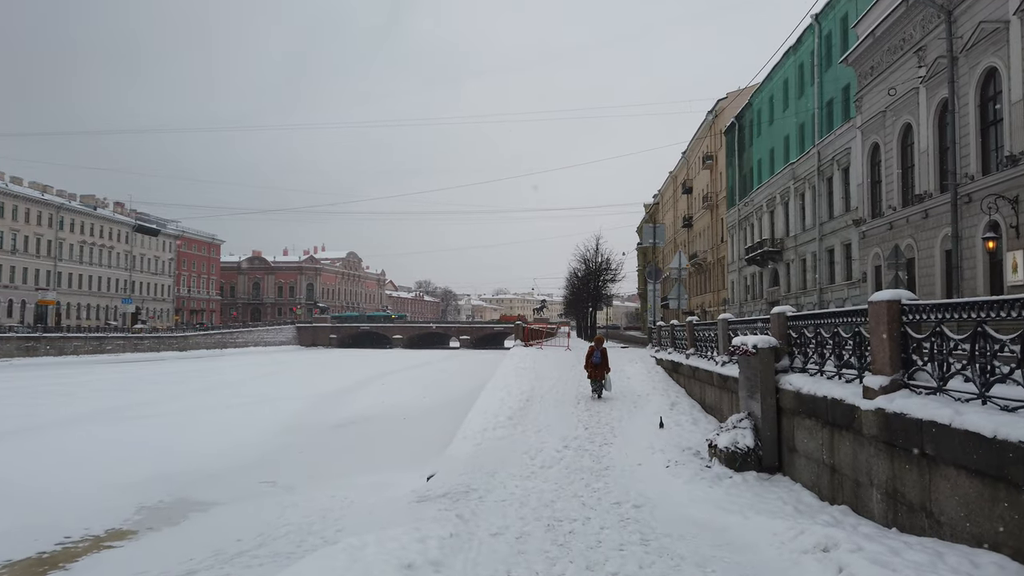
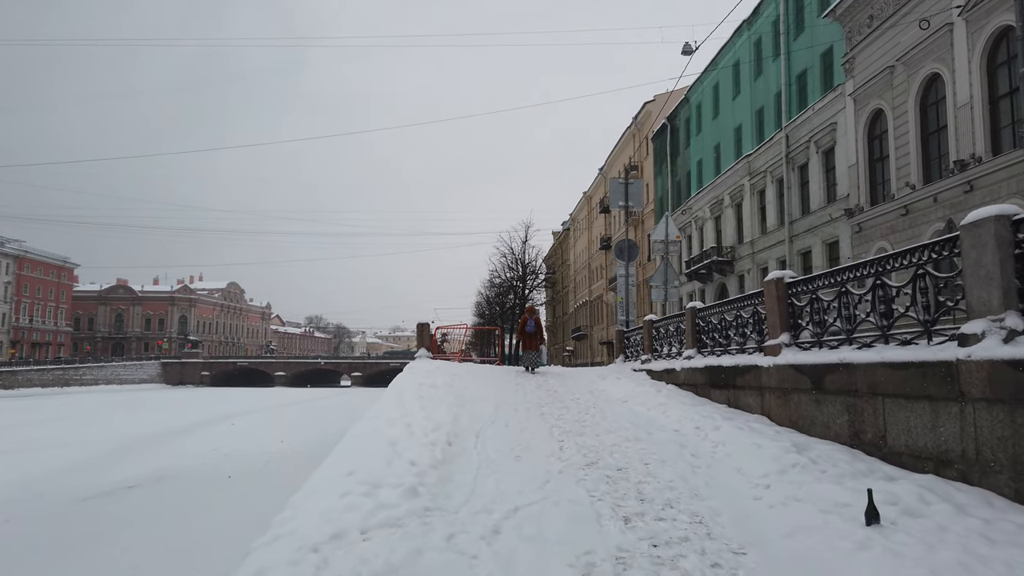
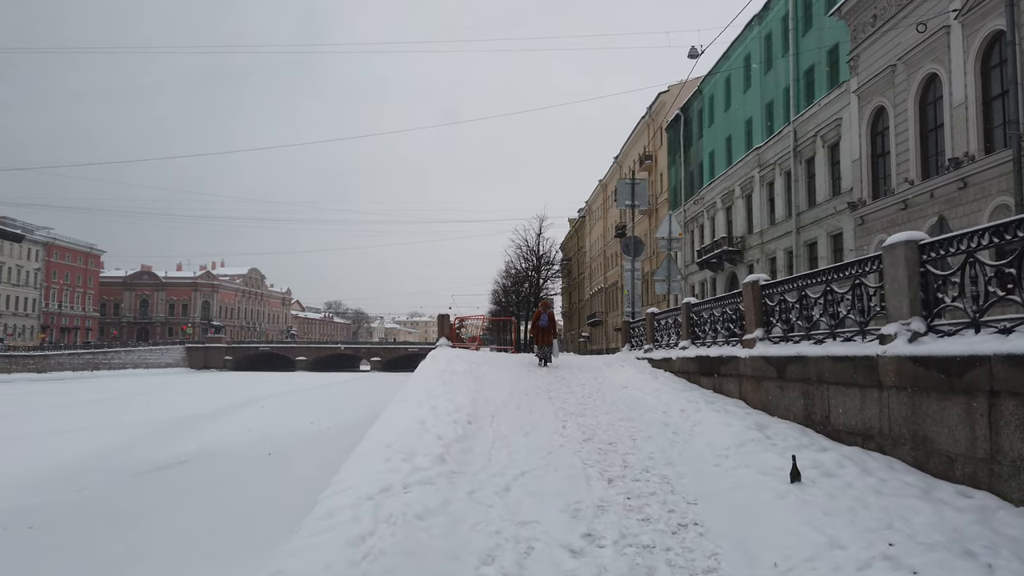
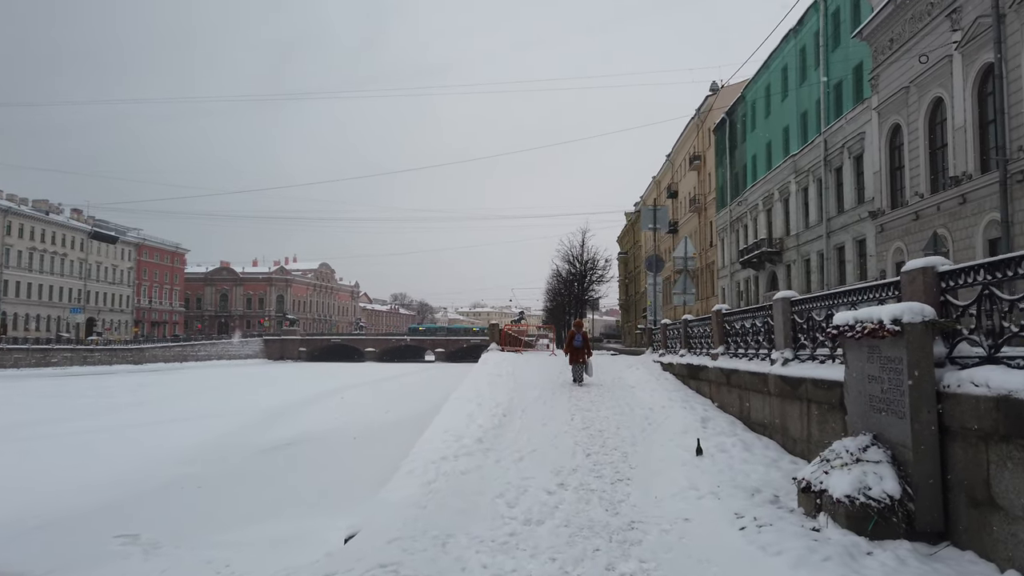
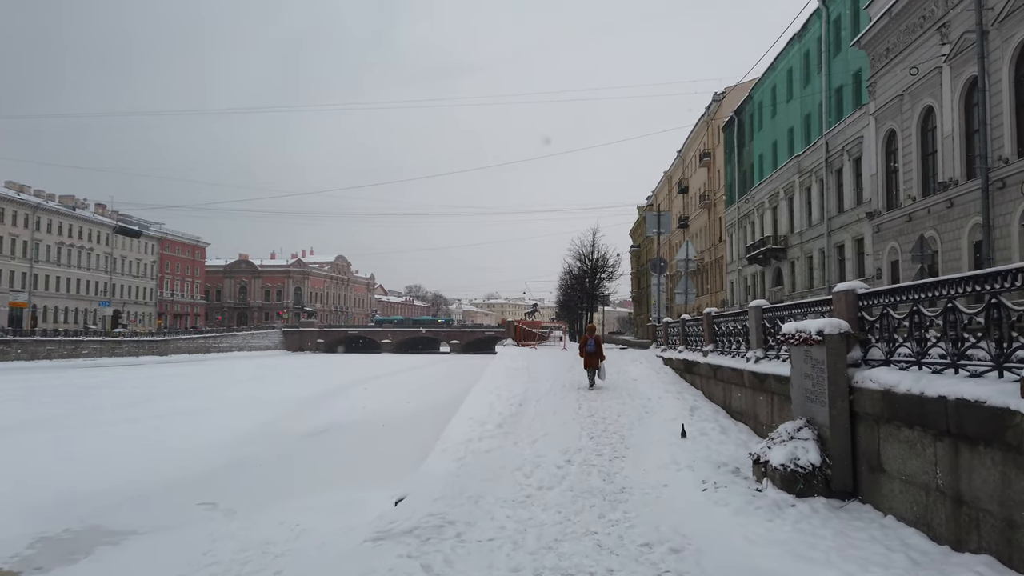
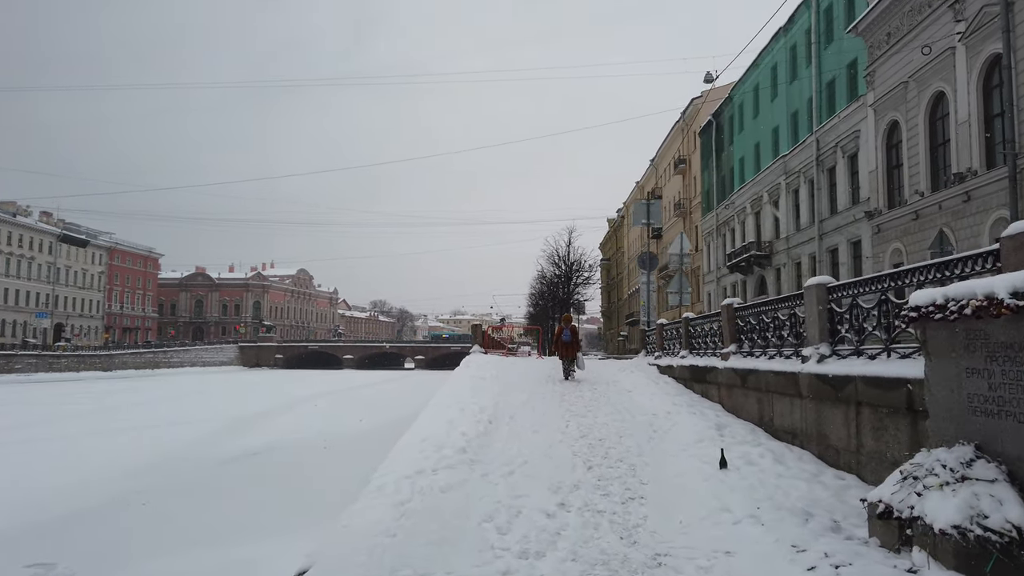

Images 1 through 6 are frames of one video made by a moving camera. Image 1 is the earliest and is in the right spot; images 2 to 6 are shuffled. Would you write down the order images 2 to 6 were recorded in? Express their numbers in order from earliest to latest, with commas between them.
5, 4, 6, 3, 2
